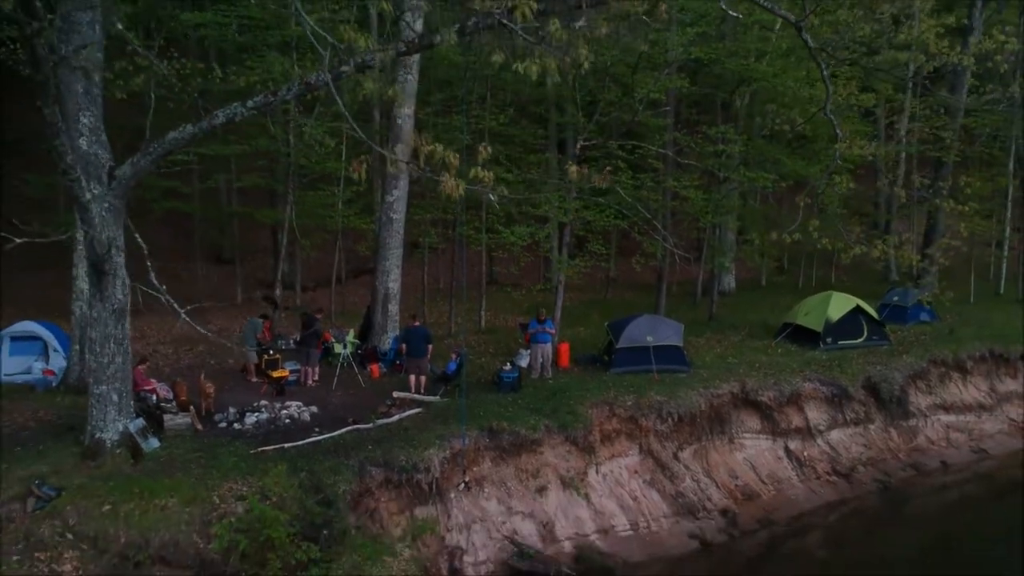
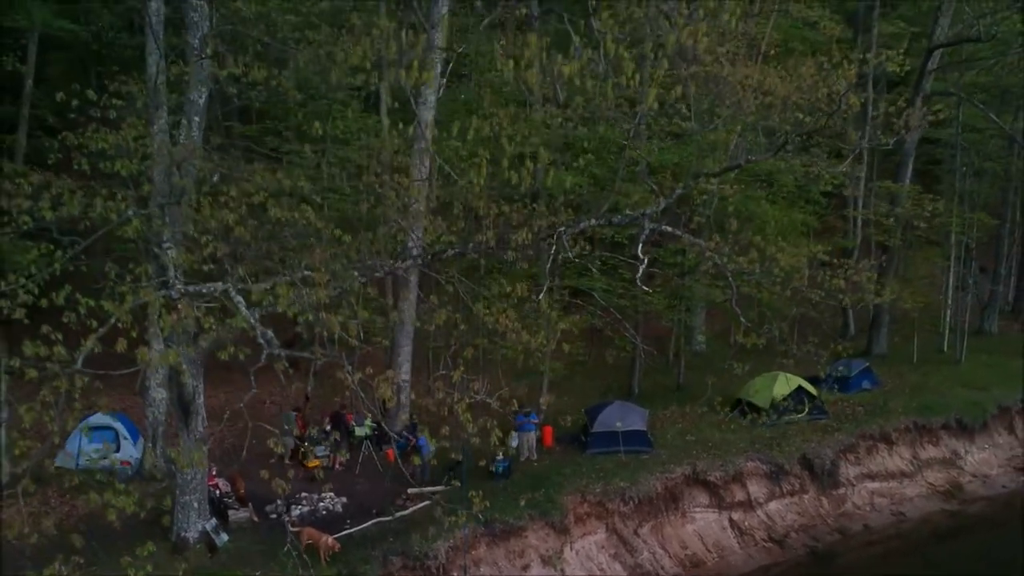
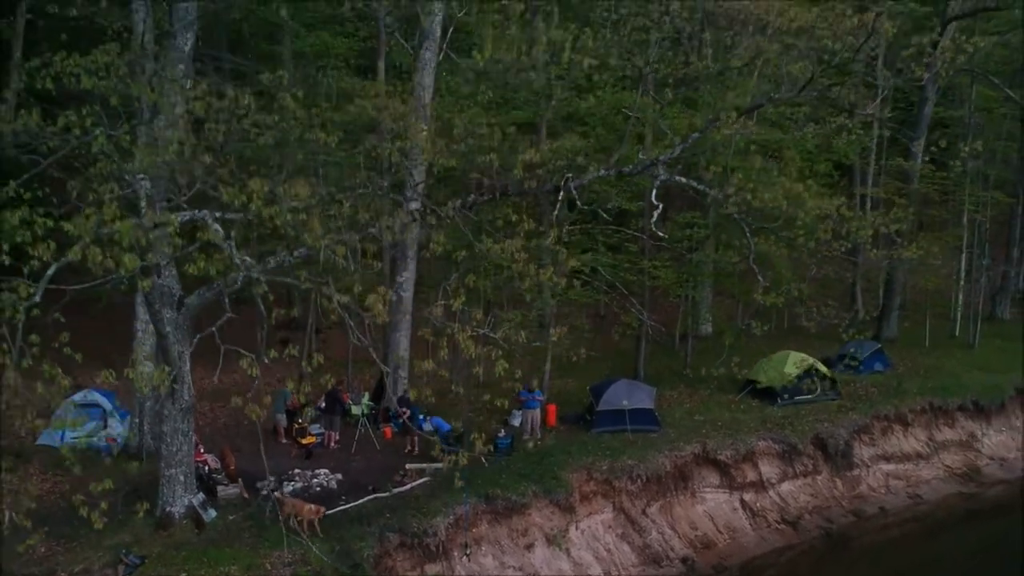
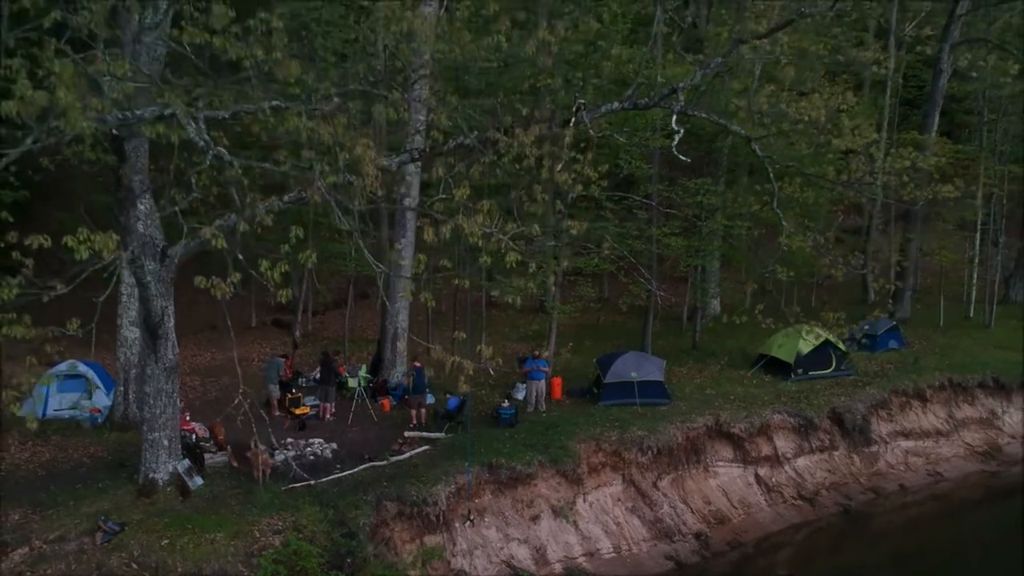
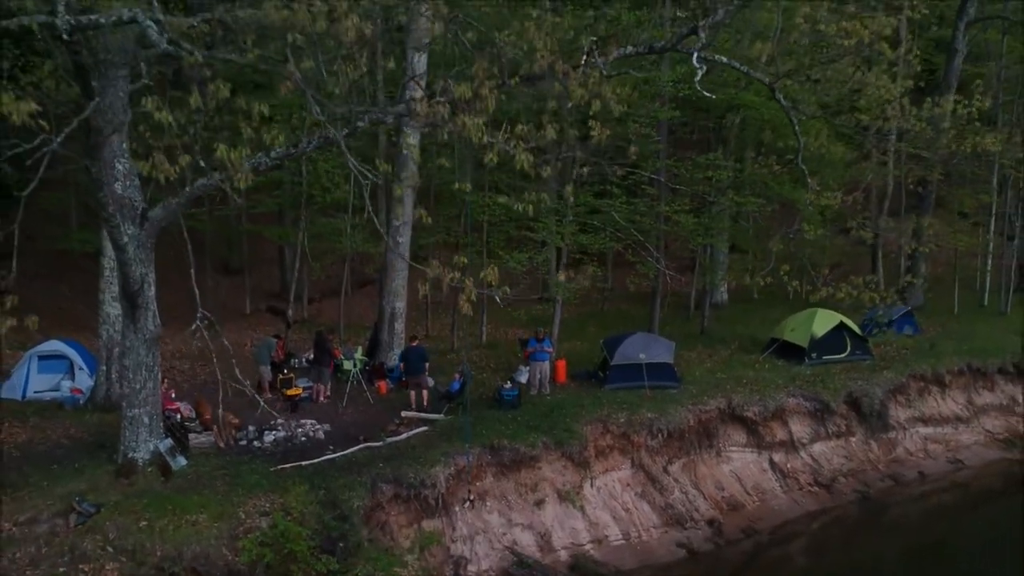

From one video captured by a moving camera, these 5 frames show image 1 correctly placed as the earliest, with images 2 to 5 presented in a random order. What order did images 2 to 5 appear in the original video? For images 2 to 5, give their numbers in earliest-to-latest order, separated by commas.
5, 4, 3, 2
